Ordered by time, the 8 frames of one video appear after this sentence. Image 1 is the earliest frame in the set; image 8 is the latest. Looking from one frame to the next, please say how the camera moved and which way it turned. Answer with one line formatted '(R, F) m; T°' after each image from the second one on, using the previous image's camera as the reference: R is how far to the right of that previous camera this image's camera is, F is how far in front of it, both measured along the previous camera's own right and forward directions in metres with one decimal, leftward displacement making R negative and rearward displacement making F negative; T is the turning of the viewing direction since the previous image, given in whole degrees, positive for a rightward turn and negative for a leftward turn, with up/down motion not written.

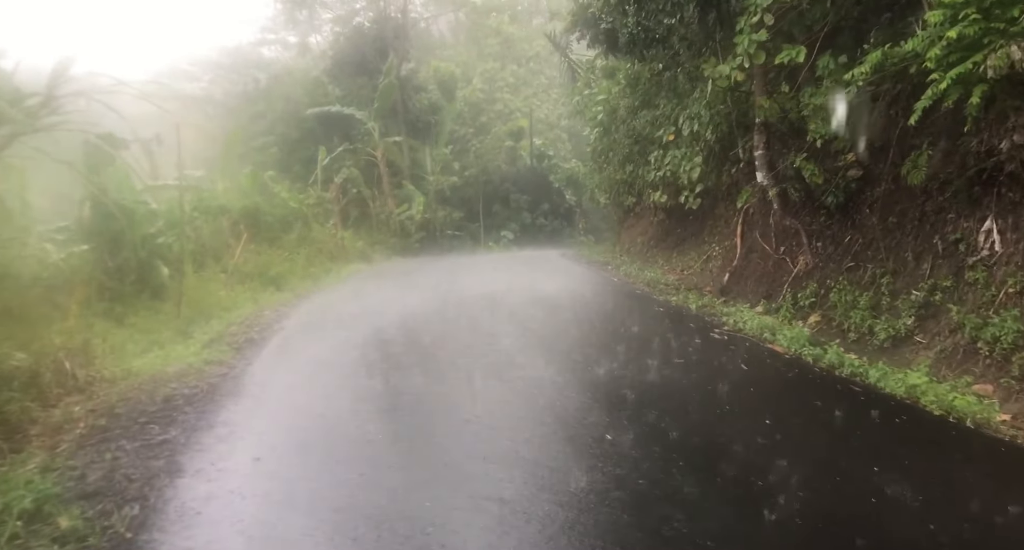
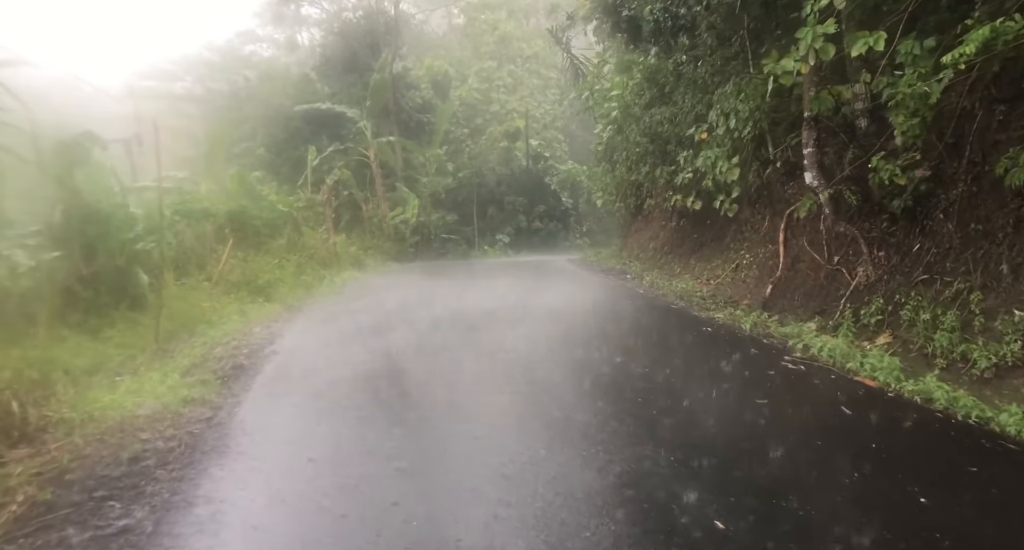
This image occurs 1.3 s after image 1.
(-0.4, +0.8) m; +1°
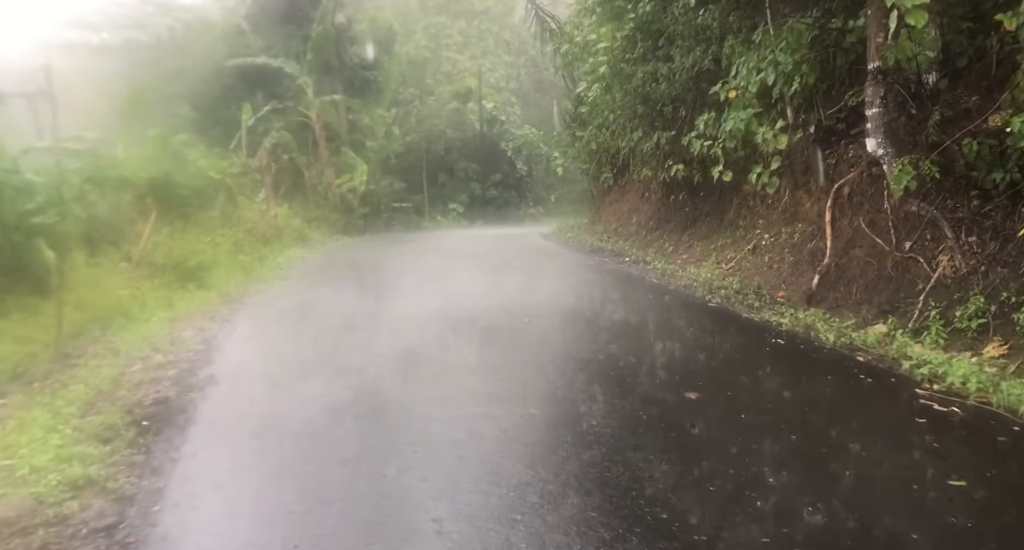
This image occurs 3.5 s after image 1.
(-0.6, +1.4) m; +5°
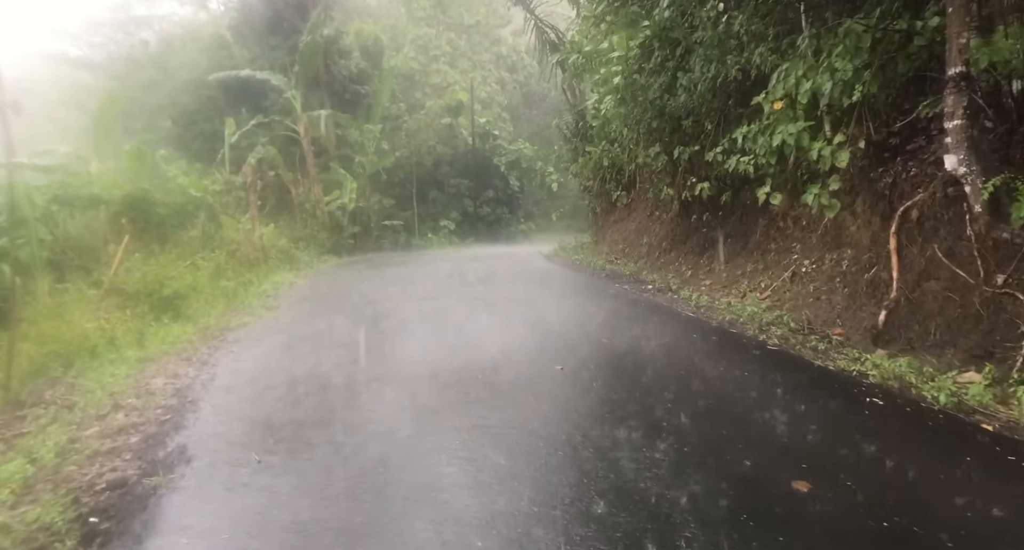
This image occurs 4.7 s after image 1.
(-0.3, +0.8) m; +1°
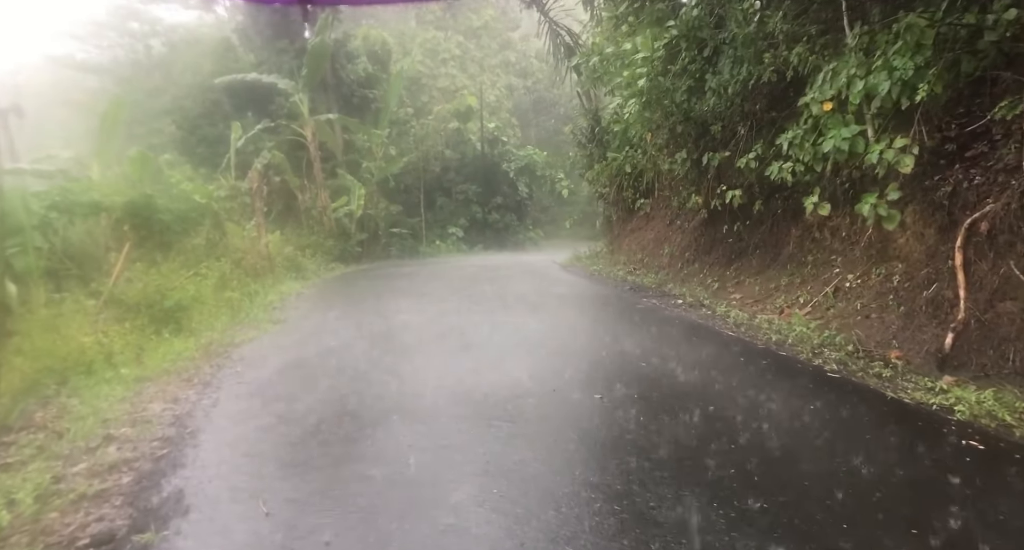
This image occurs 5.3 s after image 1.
(-0.2, +0.5) m; 0°
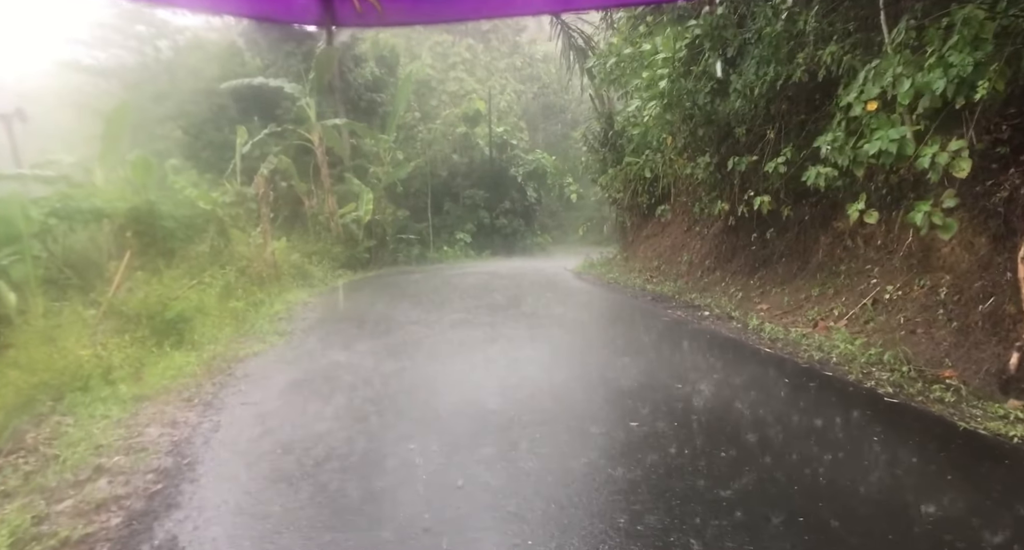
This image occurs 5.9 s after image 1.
(-0.1, +0.4) m; -1°
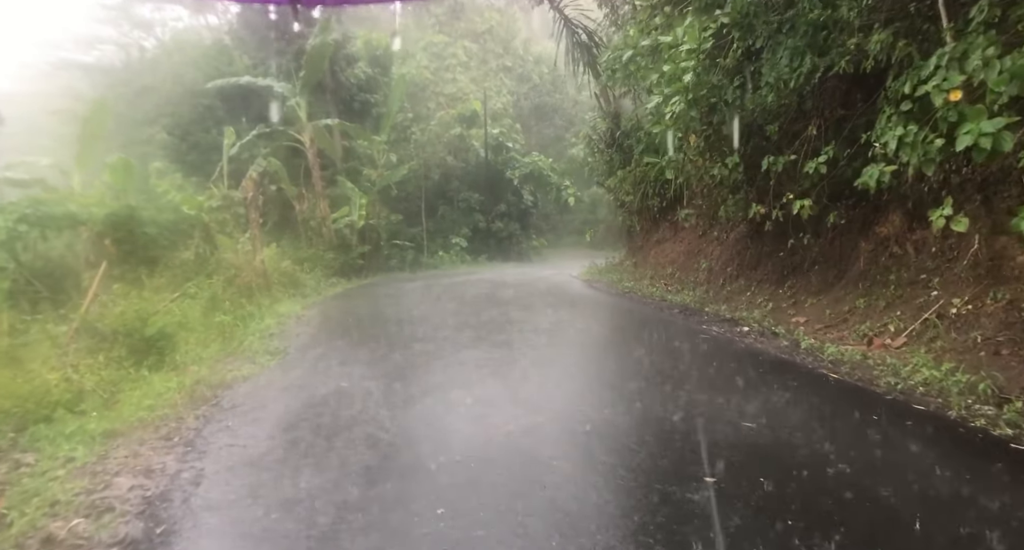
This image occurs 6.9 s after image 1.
(-0.3, +0.7) m; +1°
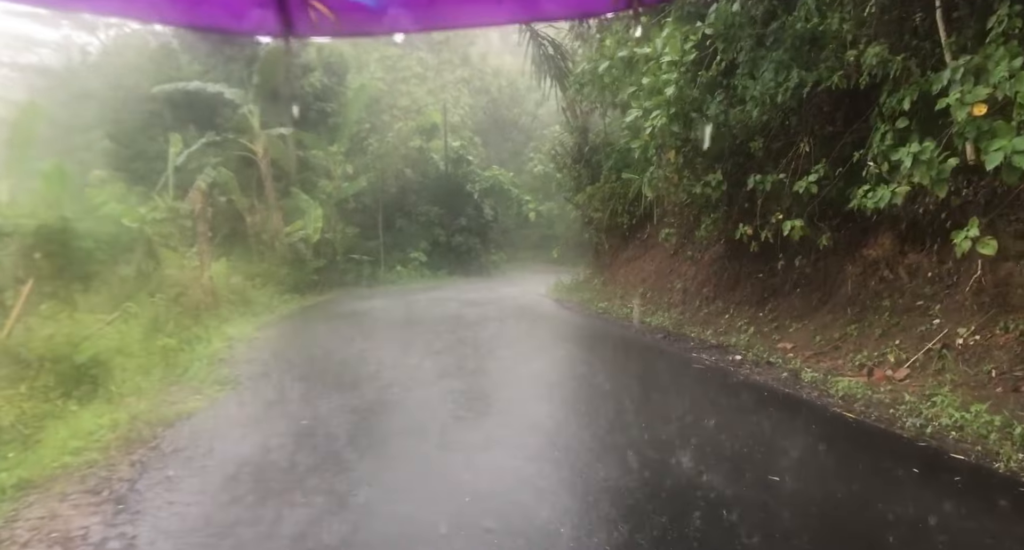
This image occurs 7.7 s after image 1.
(-0.2, +0.5) m; +4°
